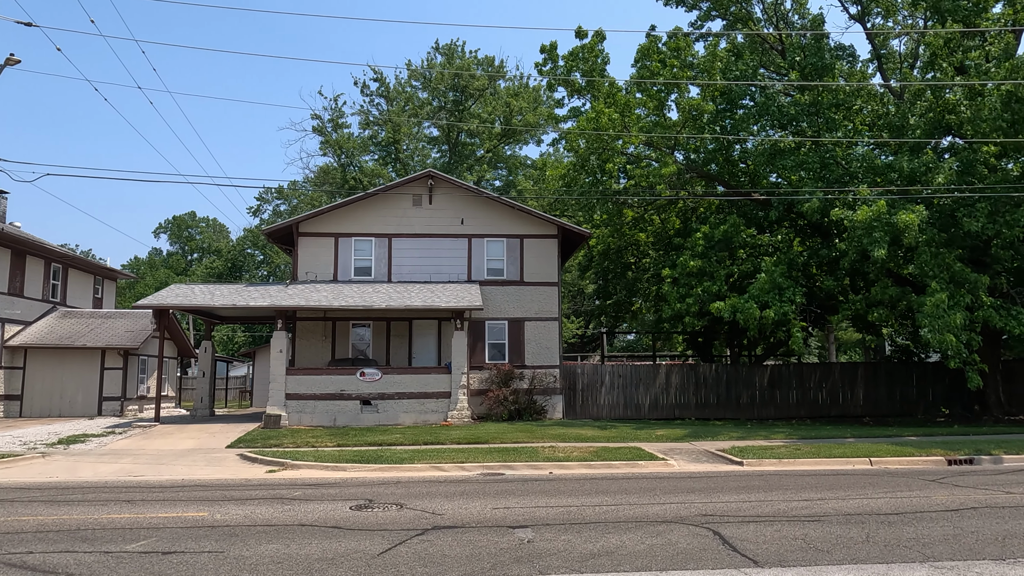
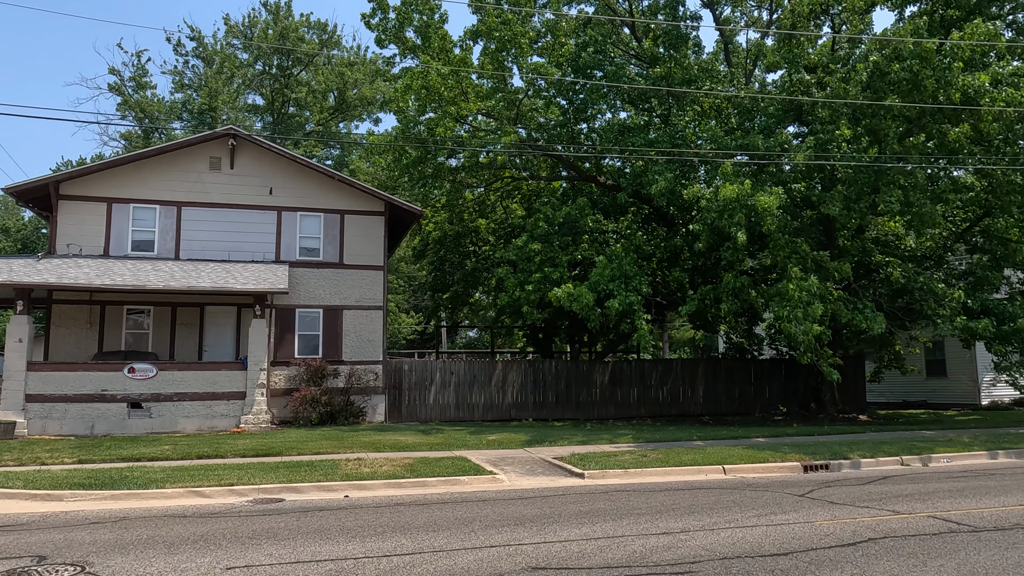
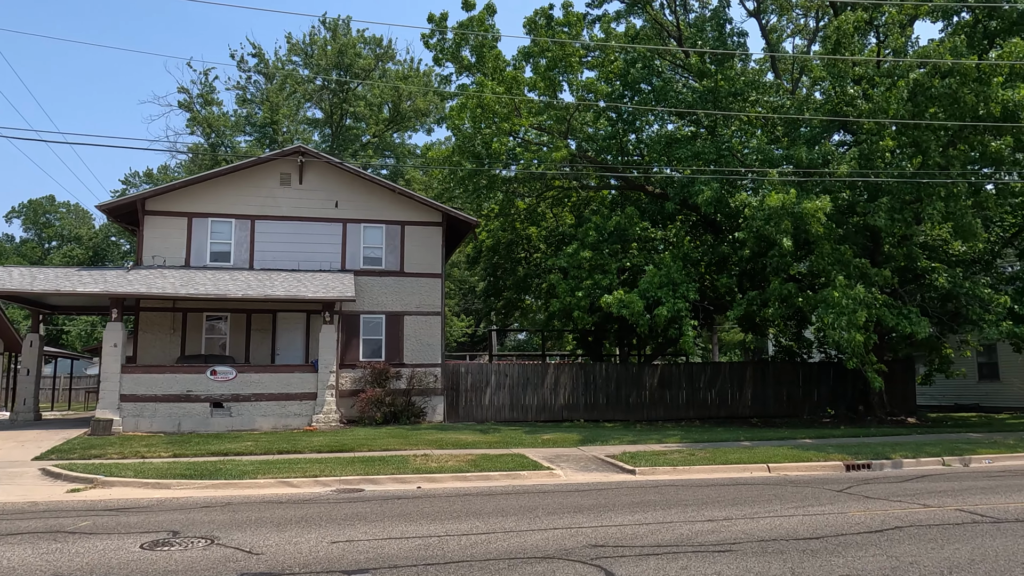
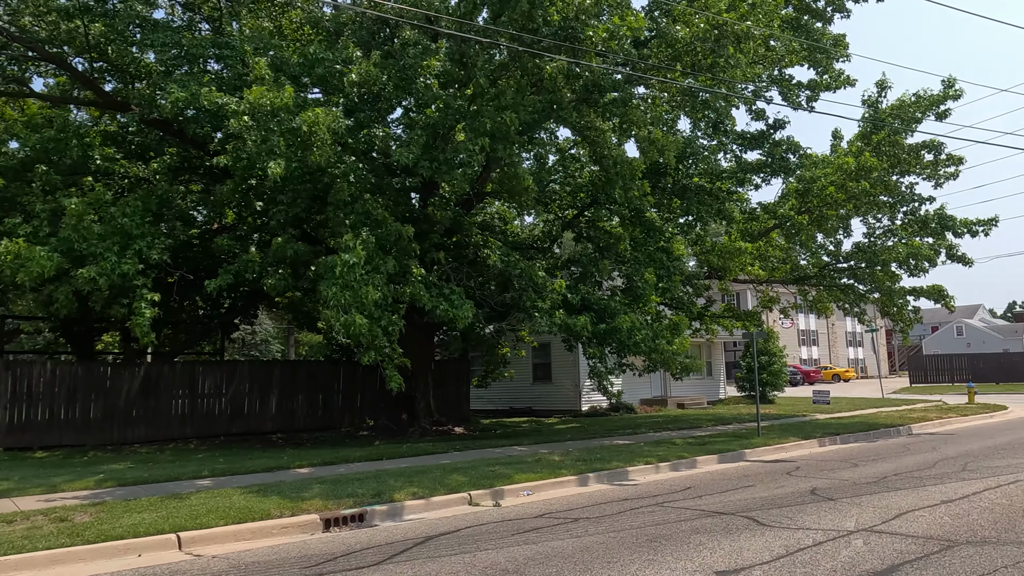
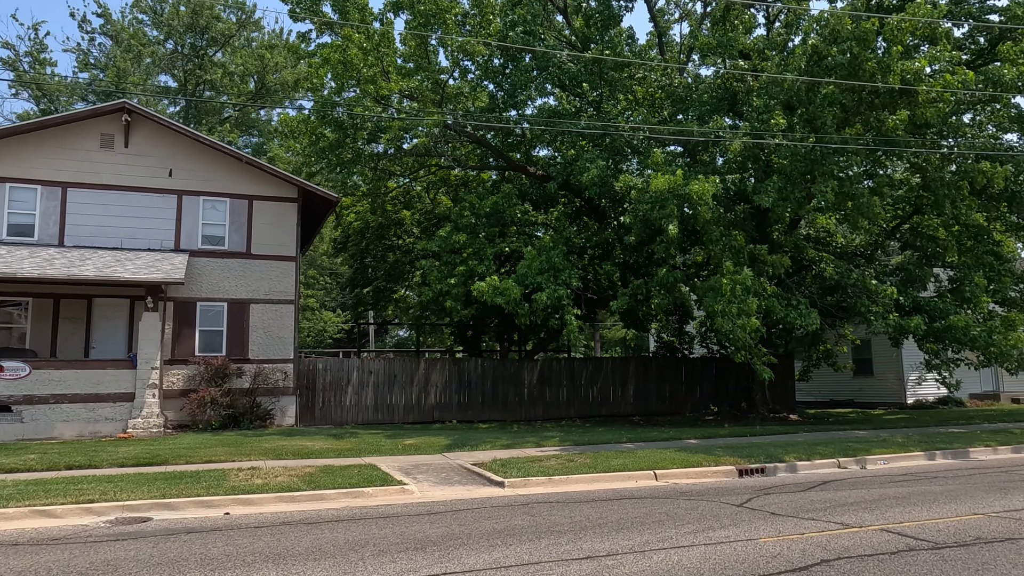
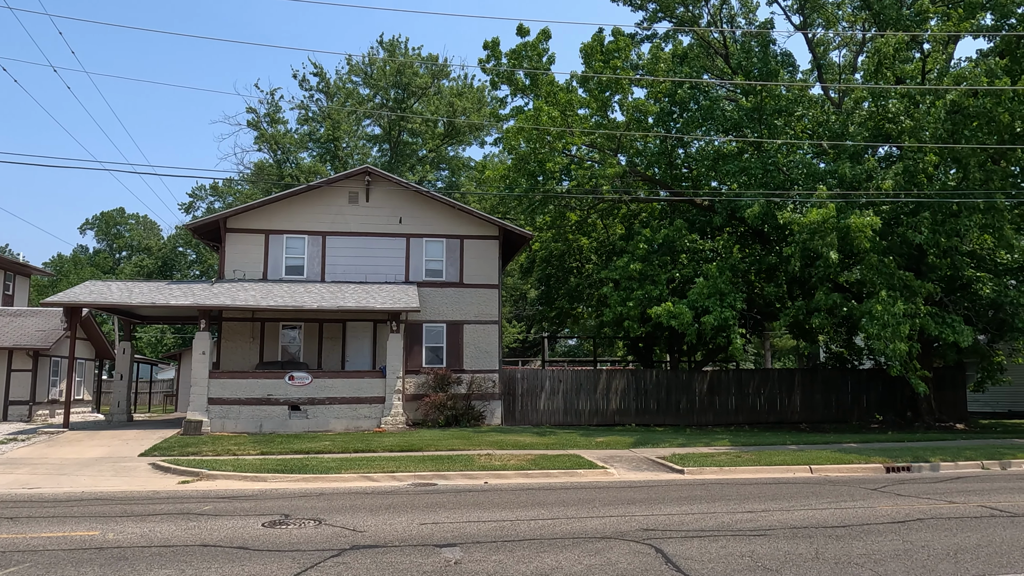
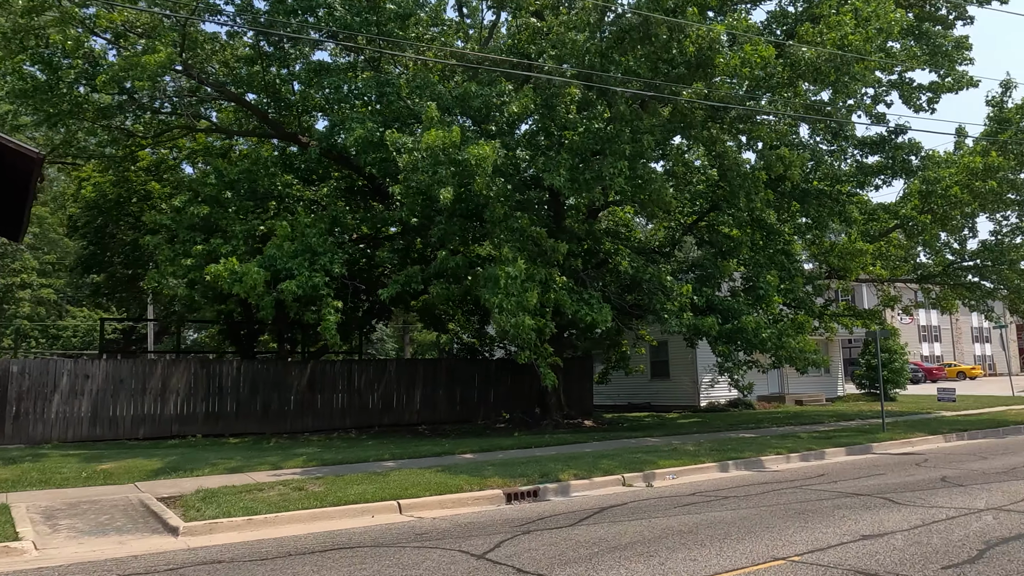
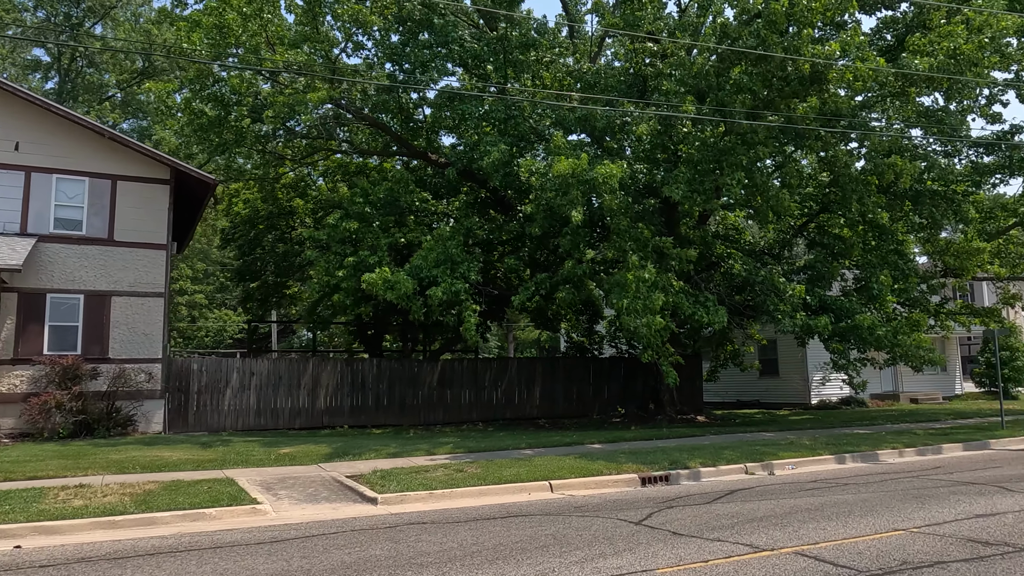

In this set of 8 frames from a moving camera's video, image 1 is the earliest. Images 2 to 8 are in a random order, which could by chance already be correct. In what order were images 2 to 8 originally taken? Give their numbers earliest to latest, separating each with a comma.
6, 3, 2, 5, 8, 7, 4
